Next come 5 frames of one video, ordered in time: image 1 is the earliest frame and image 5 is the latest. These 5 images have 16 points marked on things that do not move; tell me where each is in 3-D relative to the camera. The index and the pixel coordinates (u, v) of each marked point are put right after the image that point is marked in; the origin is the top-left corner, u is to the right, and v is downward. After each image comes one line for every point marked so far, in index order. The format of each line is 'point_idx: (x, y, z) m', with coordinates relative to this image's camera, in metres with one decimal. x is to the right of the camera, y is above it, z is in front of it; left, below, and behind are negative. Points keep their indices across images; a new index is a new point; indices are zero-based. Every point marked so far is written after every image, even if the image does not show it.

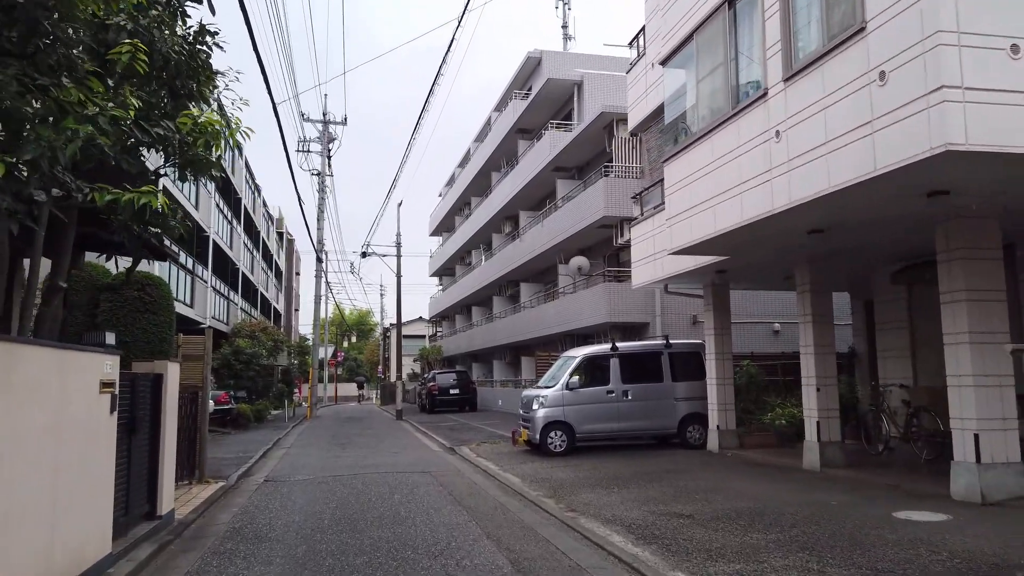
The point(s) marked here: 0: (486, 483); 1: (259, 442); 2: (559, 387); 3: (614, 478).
0: (-0.3, -2.4, +10.9) m
1: (-5.3, -3.3, +18.7) m
2: (+0.7, -1.5, +13.7) m
3: (+1.2, -2.3, +10.6) m
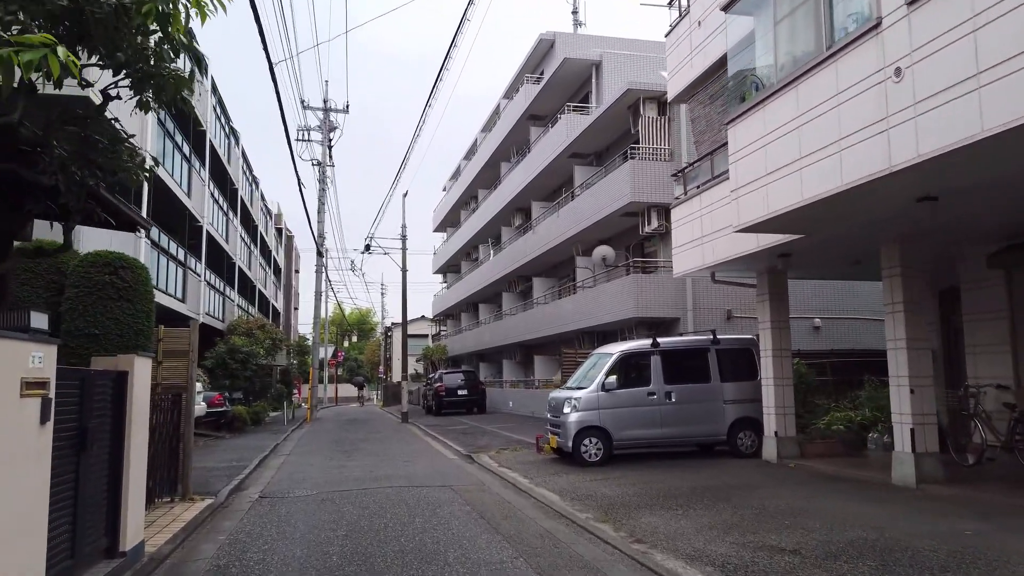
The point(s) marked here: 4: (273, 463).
0: (+0.1, -2.2, +9.3) m
1: (-5.0, -3.1, +17.0) m
2: (+1.1, -1.4, +12.1) m
3: (+1.6, -2.1, +9.0) m
4: (-3.8, -2.8, +13.9) m
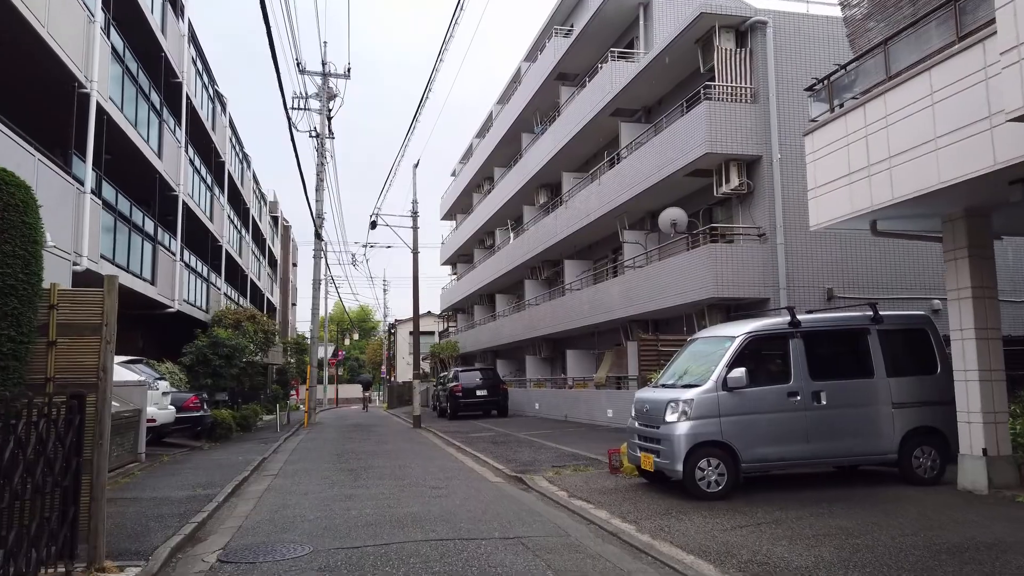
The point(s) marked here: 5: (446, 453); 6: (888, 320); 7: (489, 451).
0: (+0.8, -1.8, +5.6) m
1: (-4.2, -2.7, +13.3) m
2: (+1.9, -0.9, +8.4) m
3: (+2.4, -1.7, +5.3) m
4: (-3.0, -2.3, +10.2) m
5: (-1.1, -2.7, +14.7) m
6: (+3.8, -0.3, +9.0) m
7: (-0.4, -2.7, +14.6) m
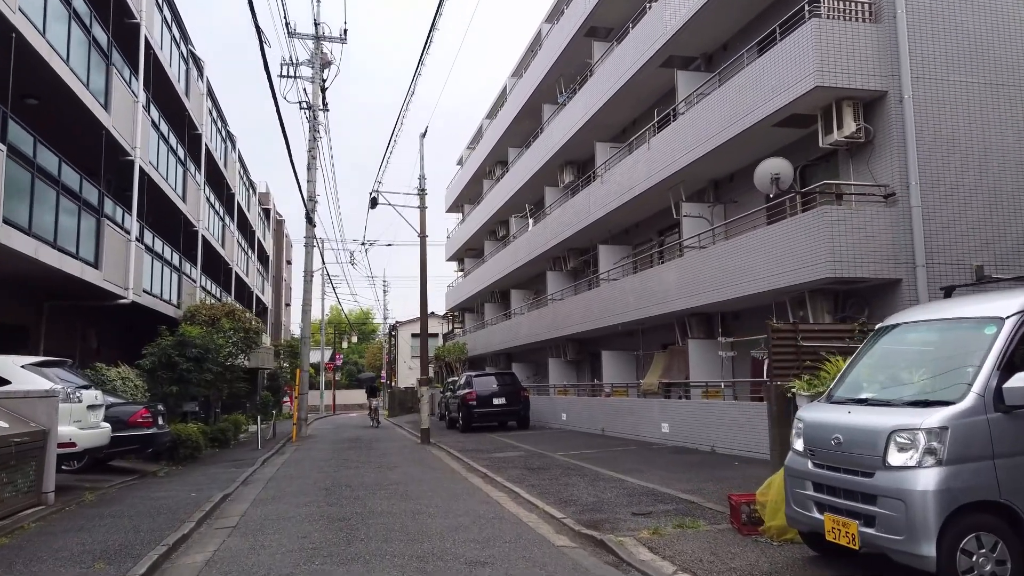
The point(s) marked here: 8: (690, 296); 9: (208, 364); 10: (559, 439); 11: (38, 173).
0: (+1.4, -1.5, +1.9) m
1: (-3.6, -2.4, +9.7) m
2: (+2.5, -0.6, +4.8) m
3: (+3.0, -1.3, +1.7) m
4: (-2.4, -2.0, +6.6) m
5: (-0.5, -2.4, +11.0) m
6: (+4.4, 0.0, +5.4) m
7: (+0.2, -2.4, +11.0) m
8: (+3.0, -0.2, +15.1) m
9: (-6.1, -1.5, +17.7) m
10: (+1.0, -3.2, +18.6) m
11: (-6.4, +1.6, +12.1) m
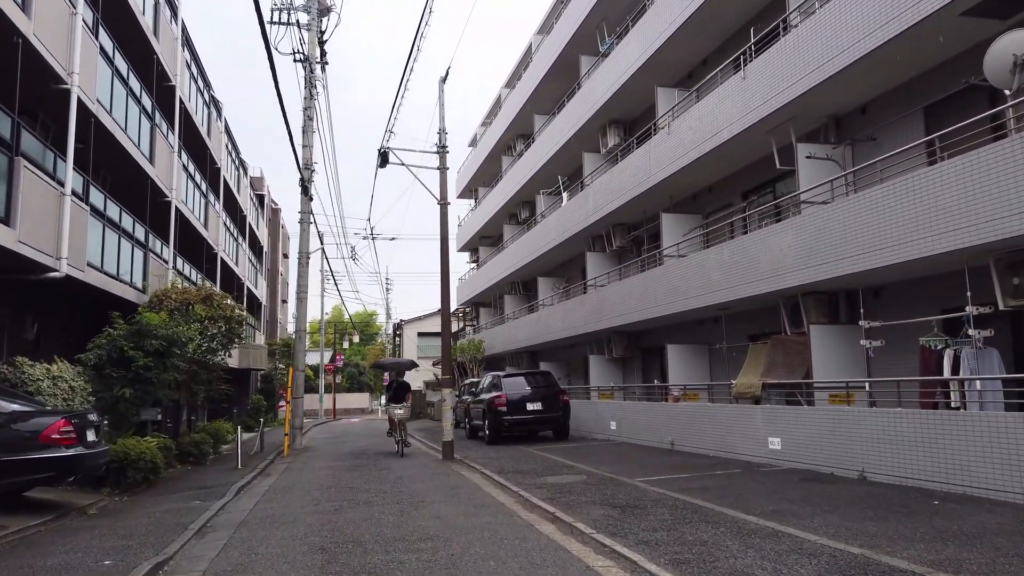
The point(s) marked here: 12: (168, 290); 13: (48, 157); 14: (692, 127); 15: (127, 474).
0: (+2.2, -1.0, -1.9) m
1: (-2.8, -2.0, +5.8) m
2: (+3.3, -0.2, +0.9) m
3: (+3.8, -0.9, -2.2) m
4: (-1.6, -1.6, +2.7) m
5: (+0.3, -2.0, +7.1) m
6: (+5.2, +0.4, +1.6) m
7: (+1.0, -2.0, +7.1) m
8: (+3.8, +0.2, +11.2) m
9: (-5.3, -1.1, +13.9) m
10: (+1.8, -2.8, +14.7) m
11: (-5.6, +2.0, +8.2) m
12: (-6.5, 0.0, +16.6) m
13: (-6.3, +1.8, +12.0) m
14: (+3.0, +2.7, +14.8) m
15: (-4.9, -2.4, +11.3) m
